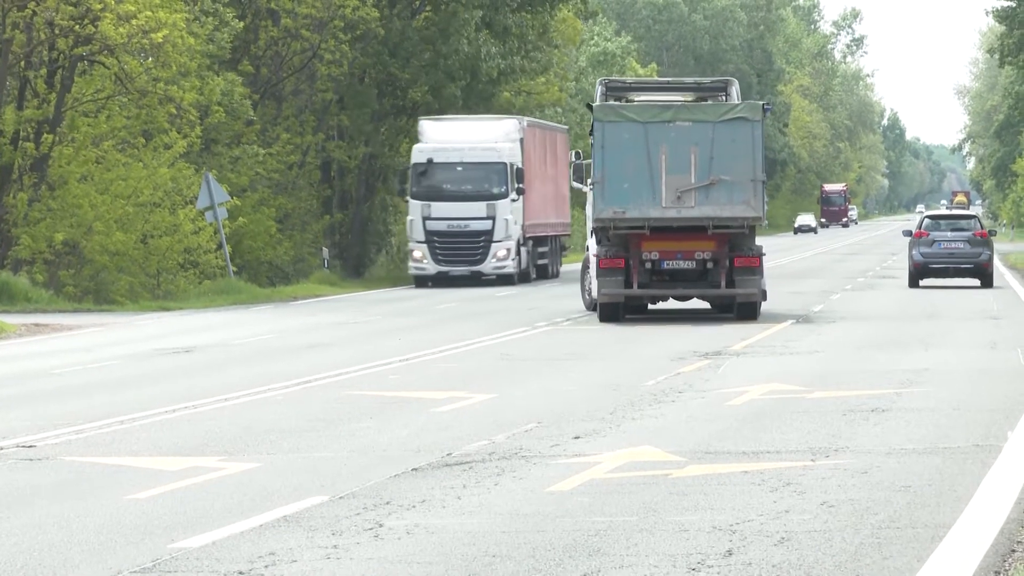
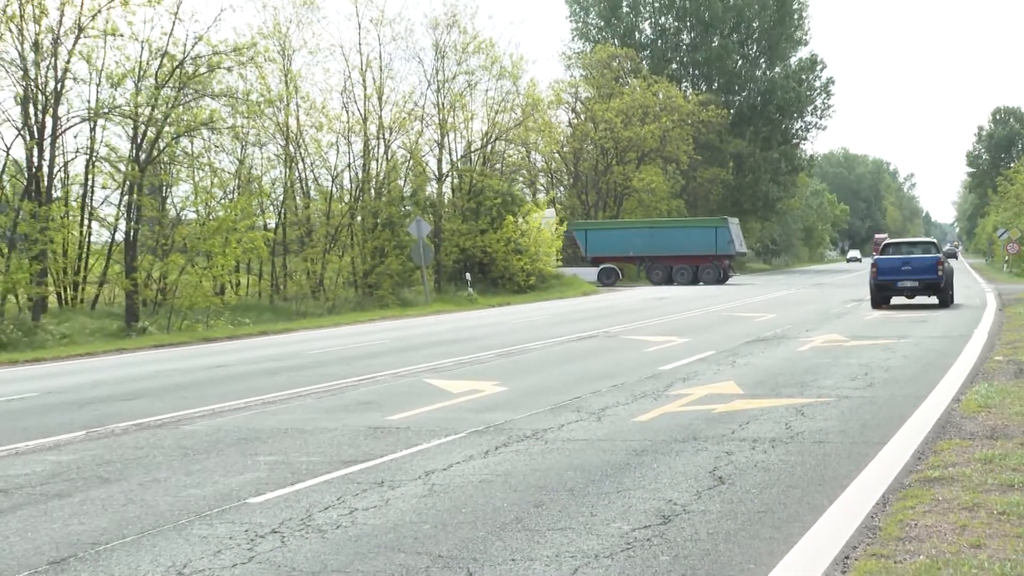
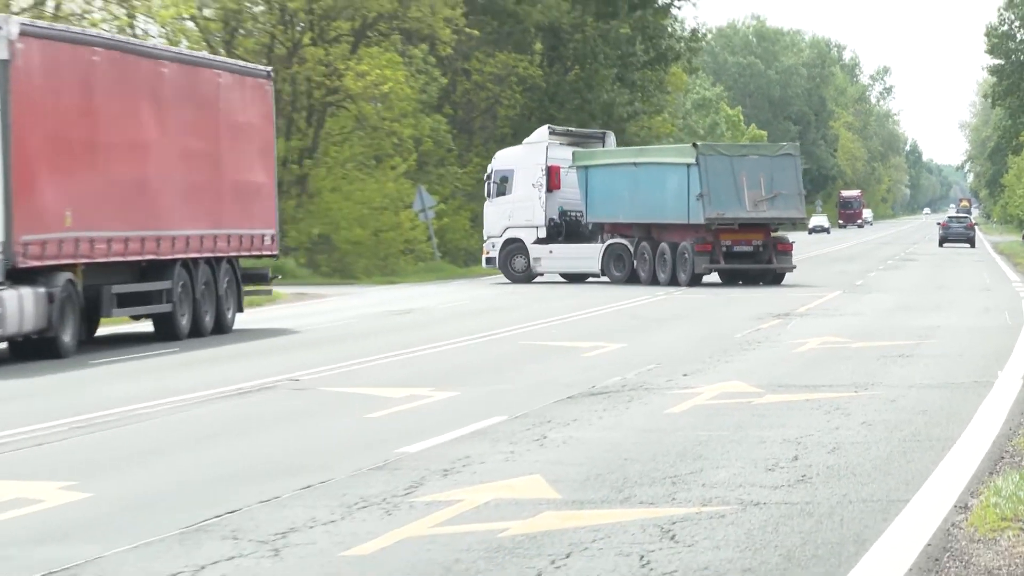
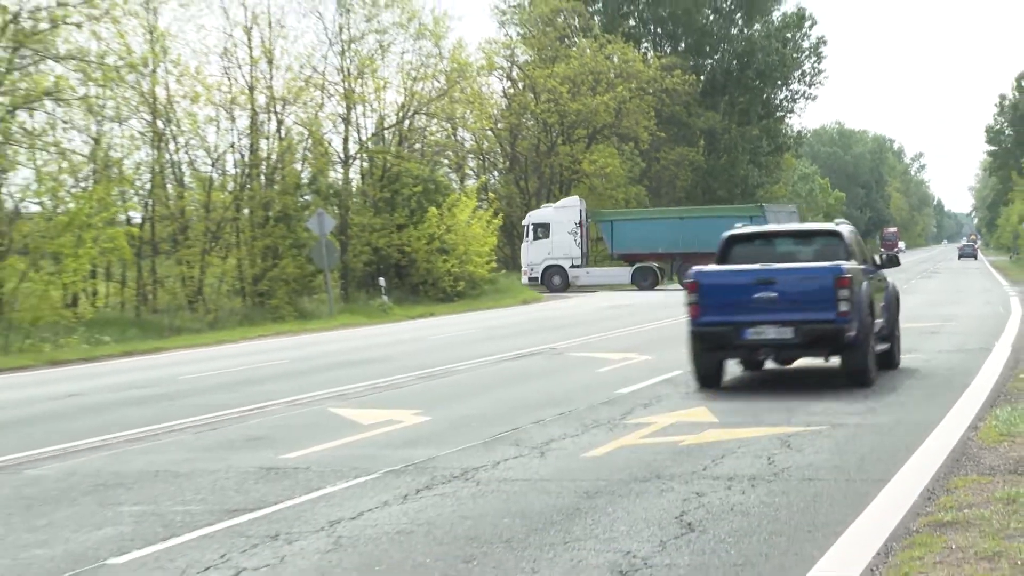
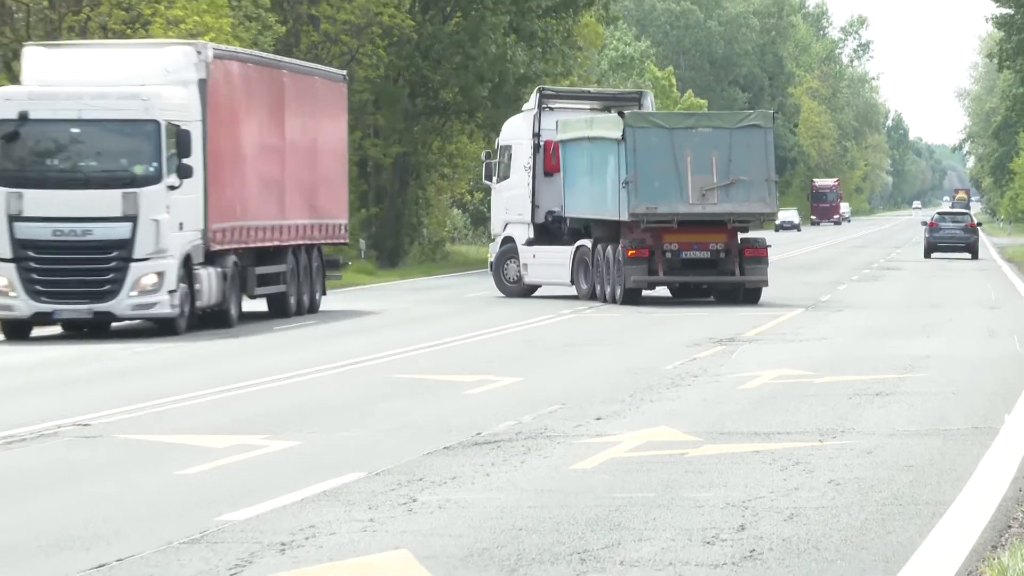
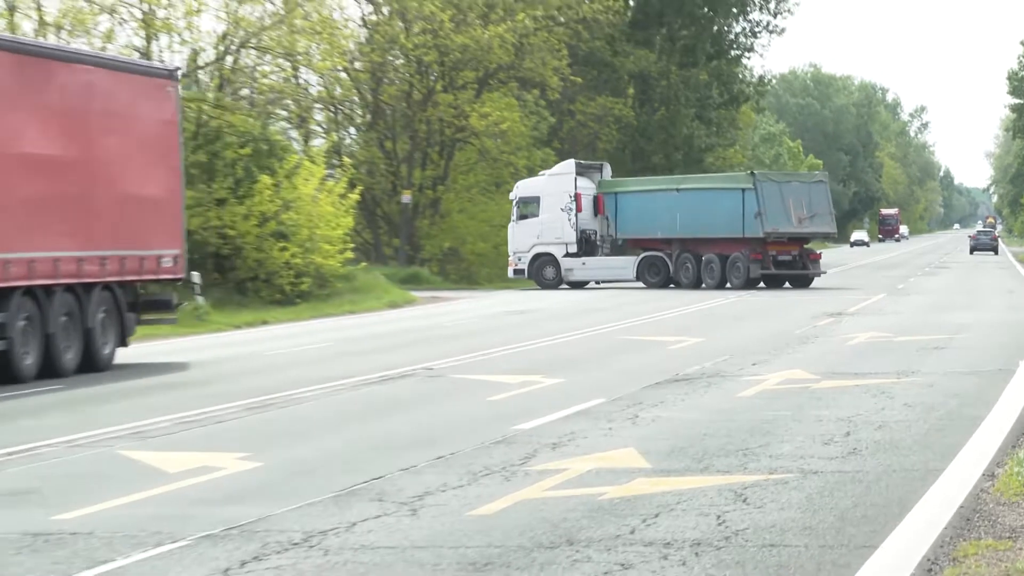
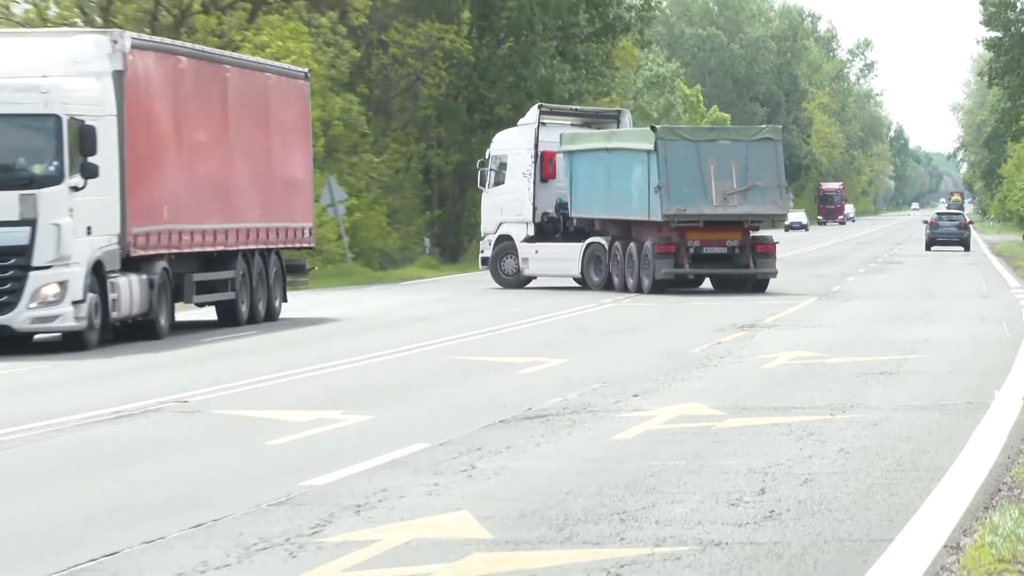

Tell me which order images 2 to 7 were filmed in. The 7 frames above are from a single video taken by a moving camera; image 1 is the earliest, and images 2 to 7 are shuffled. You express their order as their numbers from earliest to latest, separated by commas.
5, 7, 3, 6, 4, 2
